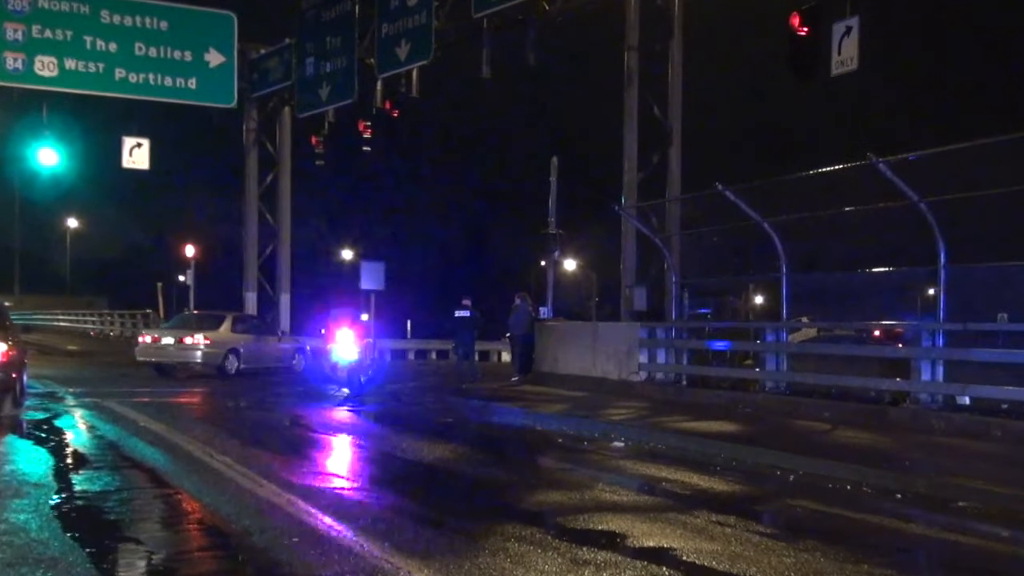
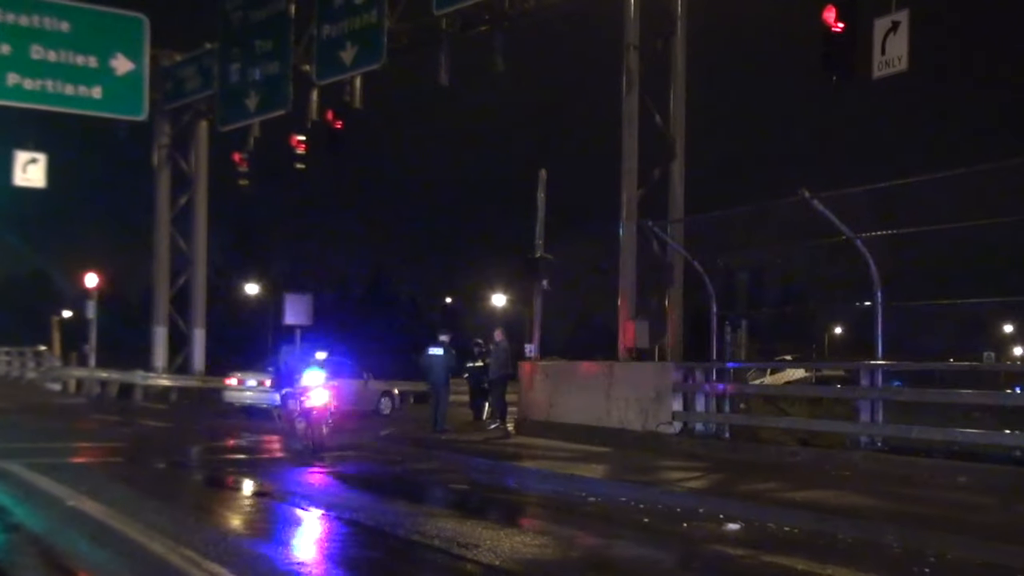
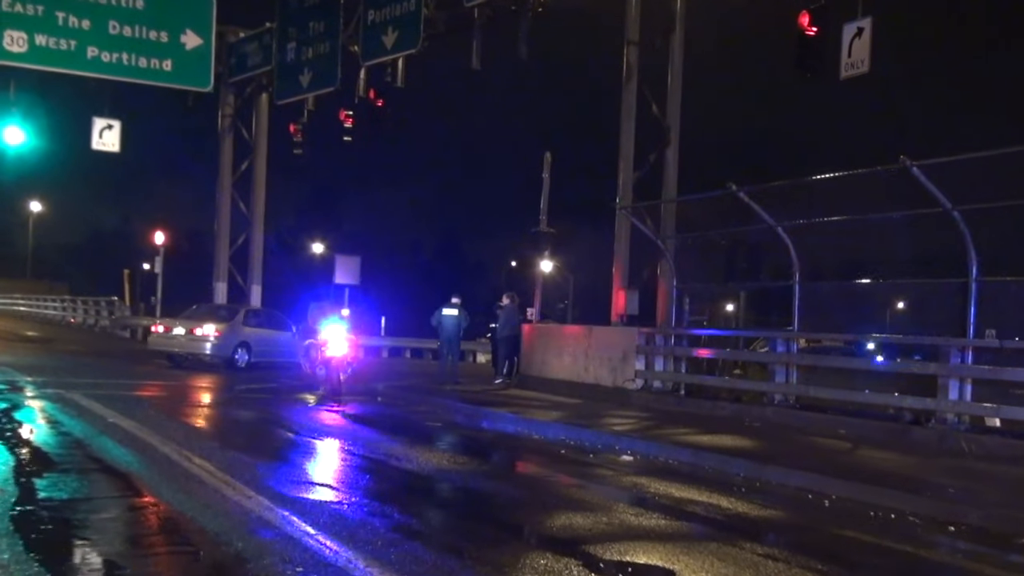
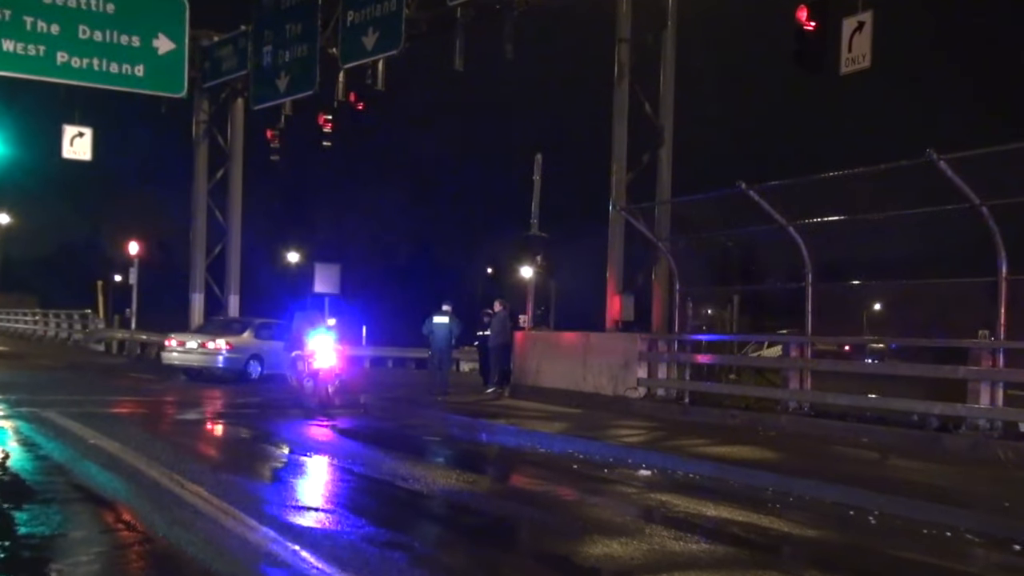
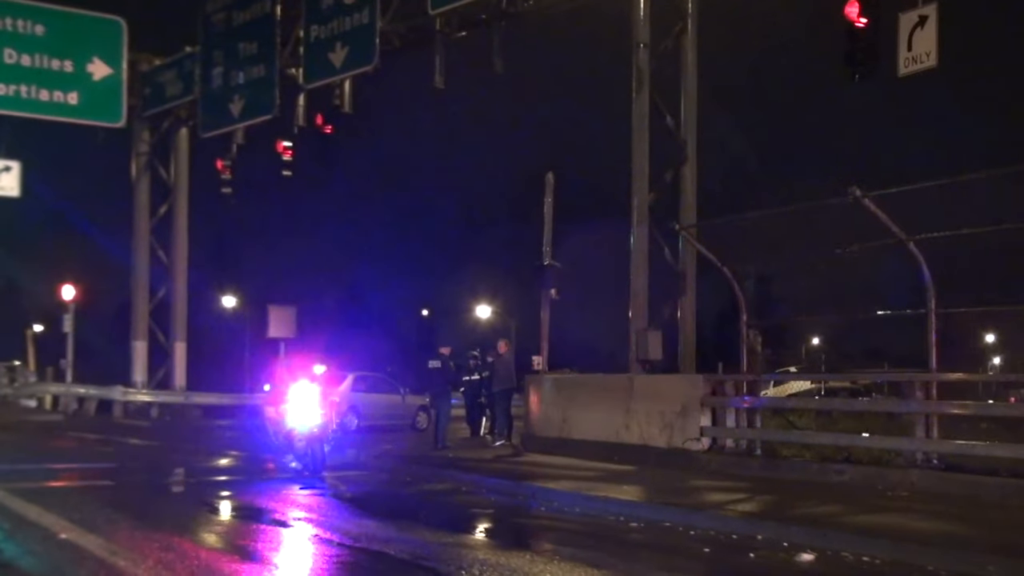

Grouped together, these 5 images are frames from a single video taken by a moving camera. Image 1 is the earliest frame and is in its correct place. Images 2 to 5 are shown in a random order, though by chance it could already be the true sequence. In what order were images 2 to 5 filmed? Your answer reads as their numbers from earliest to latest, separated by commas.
3, 4, 2, 5
